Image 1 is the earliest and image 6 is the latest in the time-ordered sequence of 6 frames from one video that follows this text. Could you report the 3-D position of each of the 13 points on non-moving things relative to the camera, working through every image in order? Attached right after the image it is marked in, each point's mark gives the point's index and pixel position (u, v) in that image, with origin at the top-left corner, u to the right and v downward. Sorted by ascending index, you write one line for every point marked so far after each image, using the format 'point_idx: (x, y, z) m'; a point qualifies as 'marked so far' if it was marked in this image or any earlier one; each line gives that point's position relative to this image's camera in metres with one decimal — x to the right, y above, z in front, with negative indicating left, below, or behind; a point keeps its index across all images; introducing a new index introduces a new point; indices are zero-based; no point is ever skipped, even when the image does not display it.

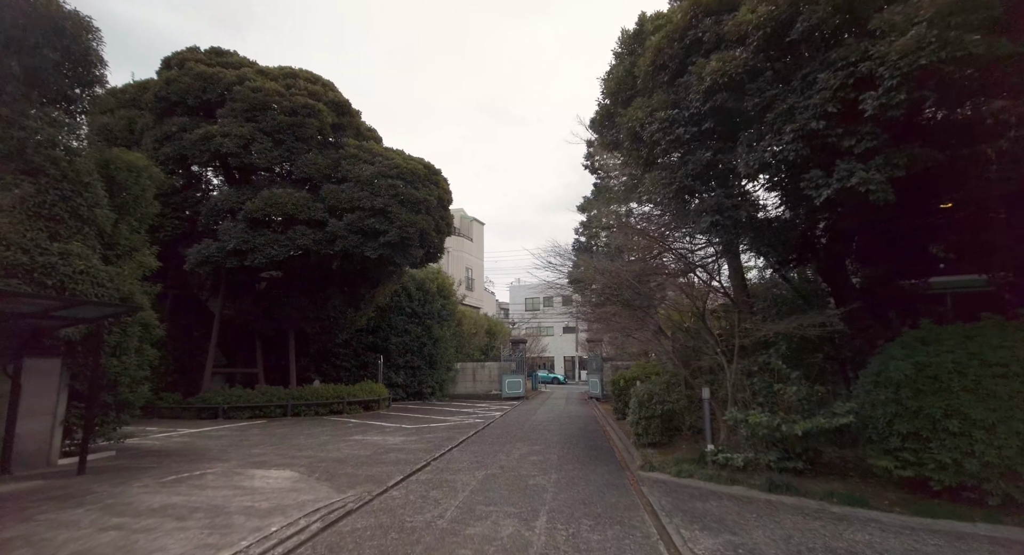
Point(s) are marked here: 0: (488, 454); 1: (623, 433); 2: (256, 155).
0: (-0.4, -3.2, +9.1) m
1: (+2.4, -3.4, +10.8) m
2: (-7.7, +3.7, +15.0) m
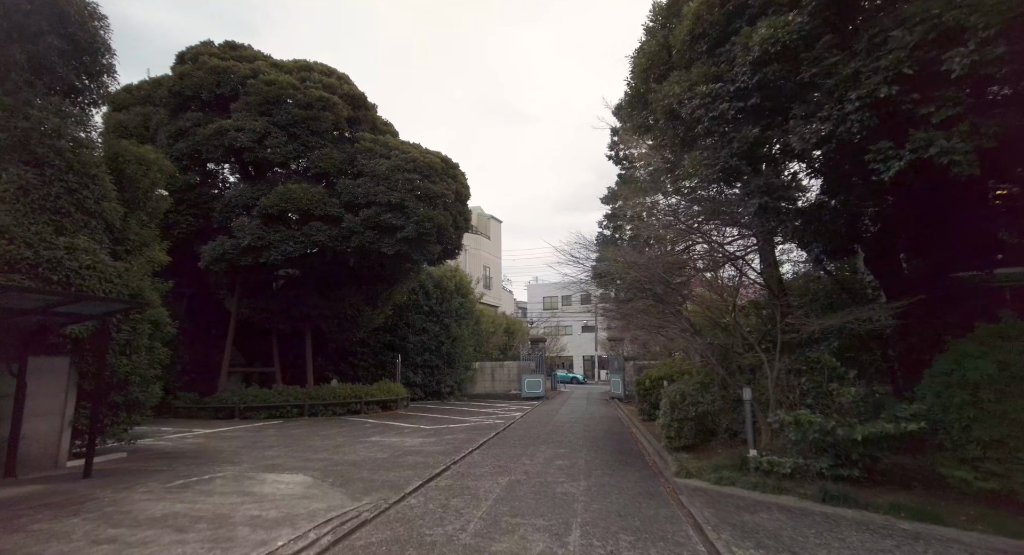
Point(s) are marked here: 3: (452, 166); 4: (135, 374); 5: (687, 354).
0: (0.0, -3.1, +8.6) m
1: (+2.9, -3.3, +10.2) m
2: (-7.1, +3.8, +14.7) m
3: (-2.0, +3.7, +16.6) m
4: (-6.5, -1.7, +8.7) m
5: (+3.7, -1.6, +10.5) m
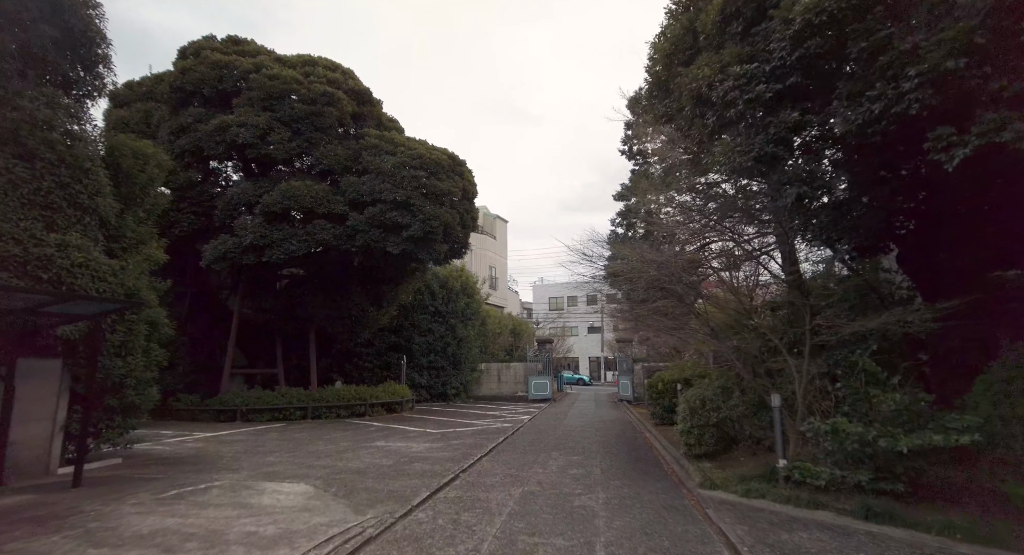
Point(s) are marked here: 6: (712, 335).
0: (+0.1, -3.0, +8.2) m
1: (+3.1, -3.2, +9.8) m
2: (-6.9, +3.8, +14.4) m
3: (-1.7, +3.7, +16.2) m
4: (-6.3, -1.6, +8.3) m
5: (+3.9, -1.6, +10.1) m
6: (+3.2, -0.9, +8.0) m
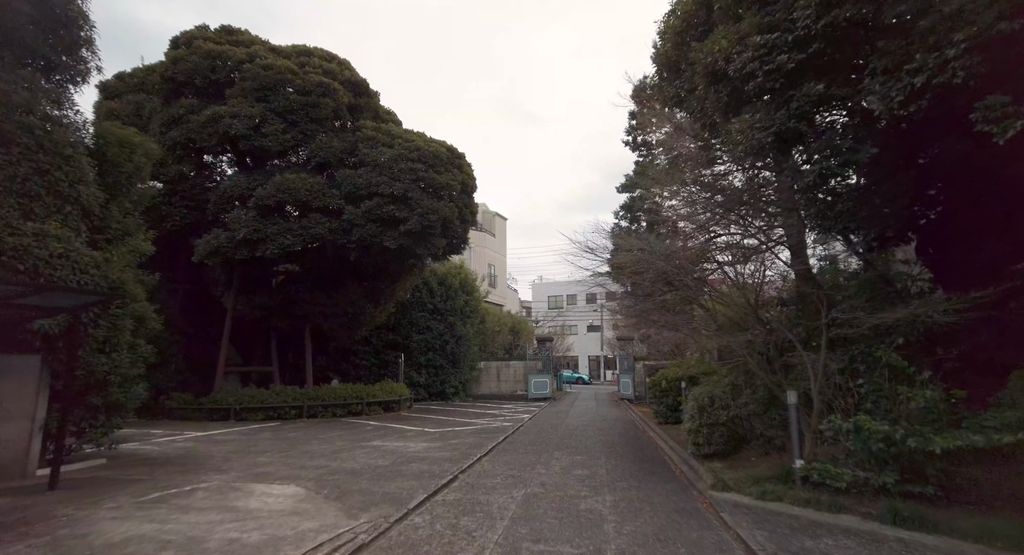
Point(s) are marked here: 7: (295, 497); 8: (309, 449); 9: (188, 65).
0: (+0.2, -2.9, +7.8) m
1: (+3.1, -3.1, +9.5) m
2: (-6.9, +3.9, +14.0) m
3: (-1.7, +3.8, +15.9) m
4: (-6.3, -1.5, +8.0) m
5: (+3.9, -1.5, +9.7) m
6: (+3.2, -0.8, +7.7) m
7: (-2.7, -2.7, +6.2) m
8: (-4.1, -3.5, +10.2) m
9: (-9.3, +6.1, +14.4) m
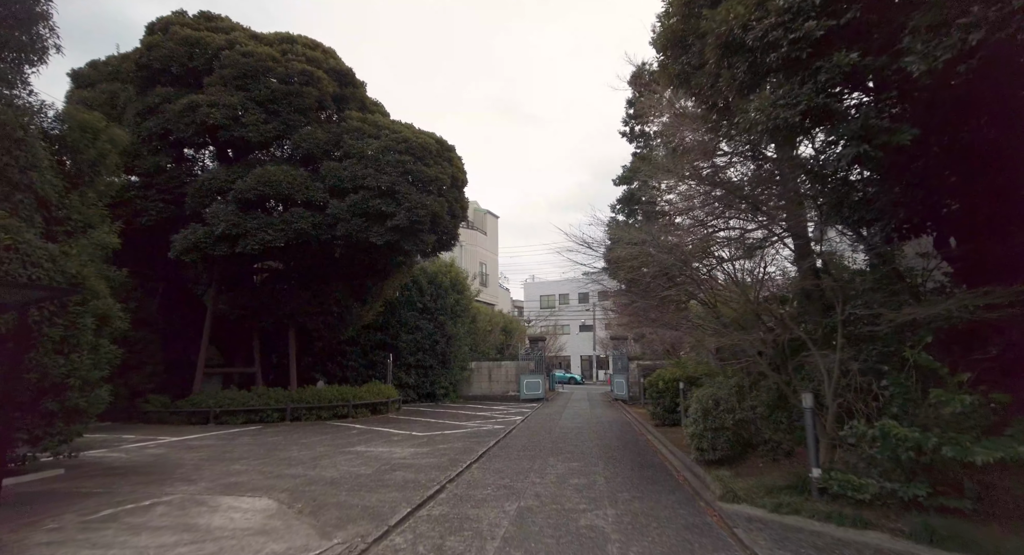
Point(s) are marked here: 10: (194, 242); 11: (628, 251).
0: (0.0, -2.8, +7.3) m
1: (+2.9, -3.0, +9.0) m
2: (-7.1, +4.0, +13.4) m
3: (-2.0, +3.9, +15.3) m
4: (-6.4, -1.4, +7.3) m
5: (+3.7, -1.4, +9.3) m
6: (+3.1, -0.7, +7.2) m
7: (-2.8, -2.6, +5.6) m
8: (-4.3, -3.4, +9.6) m
9: (-9.5, +6.2, +13.7) m
10: (-8.3, +0.9, +13.1) m
11: (+2.0, +0.4, +8.6) m
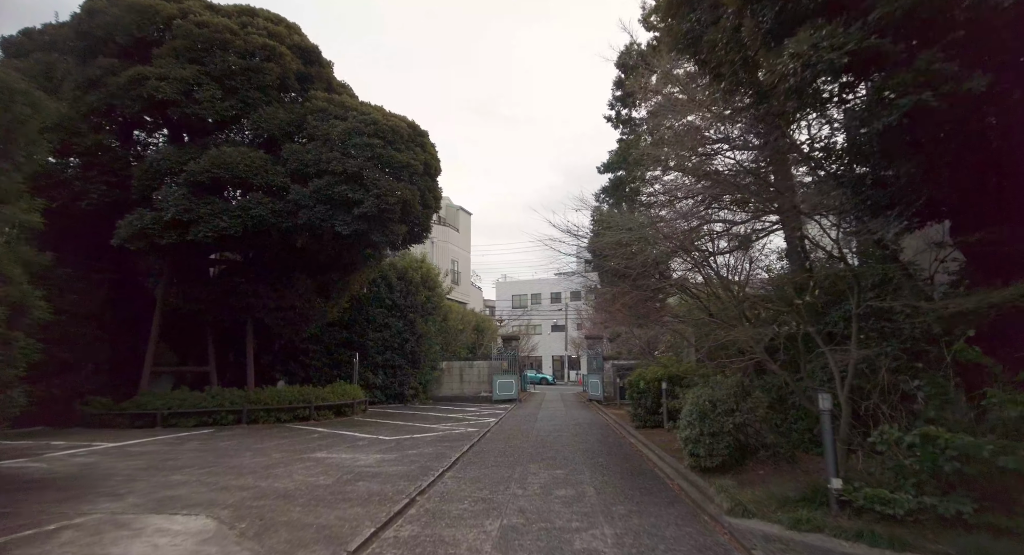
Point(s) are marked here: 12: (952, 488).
0: (-0.2, -2.7, +6.6) m
1: (+2.5, -2.9, +8.4) m
2: (-7.6, +4.2, +12.3) m
3: (-2.6, +4.1, +14.5) m
4: (-6.7, -1.2, +6.2) m
5: (+3.3, -1.3, +8.8) m
6: (+2.8, -0.6, +6.6) m
7: (-2.9, -2.4, +4.7) m
8: (-4.7, -3.2, +8.6) m
9: (-10.0, +6.4, +12.4) m
10: (-8.9, +1.2, +11.9) m
11: (+1.7, +0.6, +8.0) m
12: (+3.4, -1.7, +3.9) m
